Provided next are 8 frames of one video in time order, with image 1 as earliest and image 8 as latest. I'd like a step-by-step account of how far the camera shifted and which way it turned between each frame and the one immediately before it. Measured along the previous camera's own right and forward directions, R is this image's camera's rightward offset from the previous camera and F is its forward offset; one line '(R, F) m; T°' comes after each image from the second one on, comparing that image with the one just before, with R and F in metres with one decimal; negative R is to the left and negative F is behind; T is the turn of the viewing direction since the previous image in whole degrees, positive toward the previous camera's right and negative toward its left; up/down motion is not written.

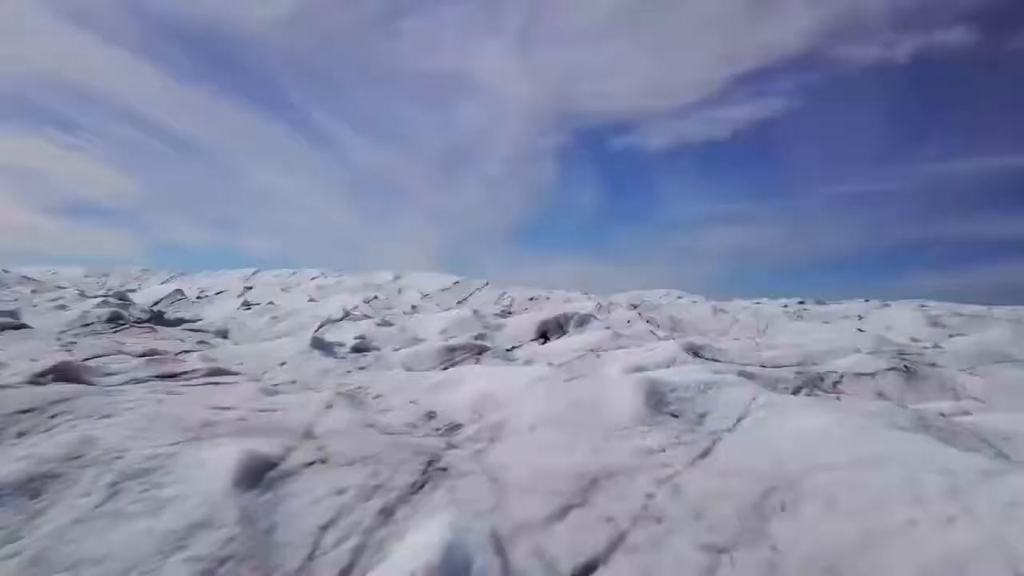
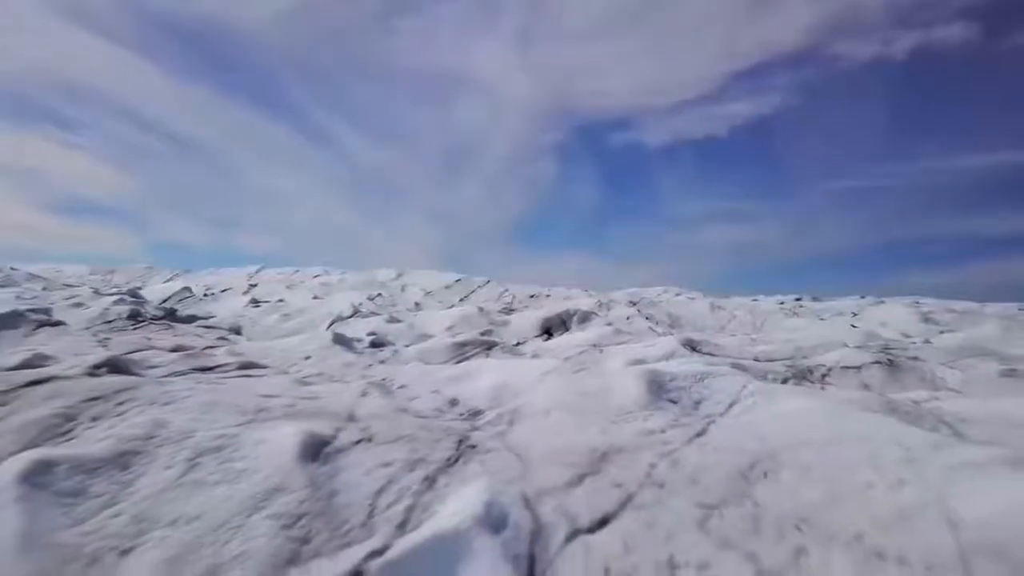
(-0.1, -0.4) m; 0°
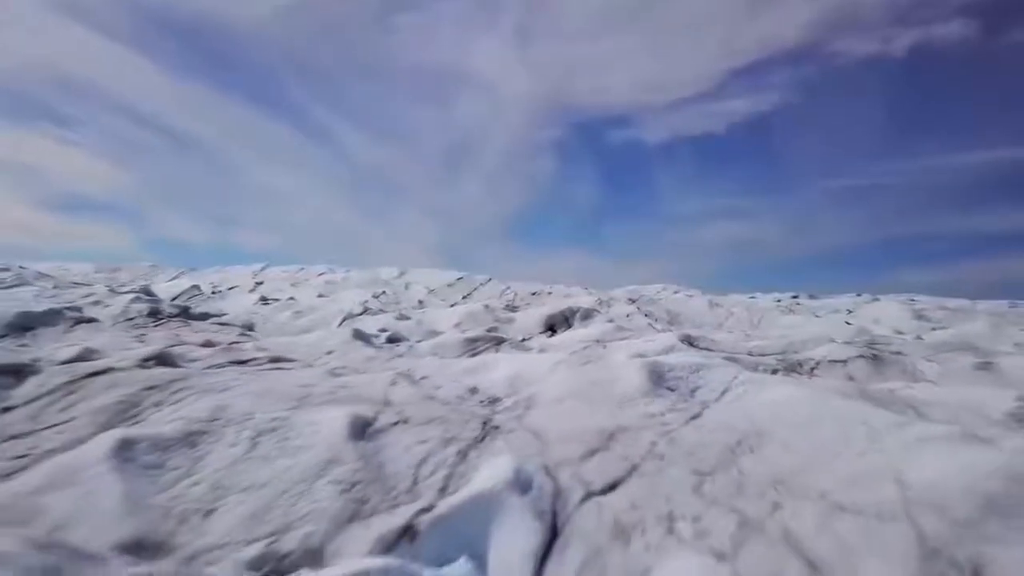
(-0.1, -0.5) m; 0°
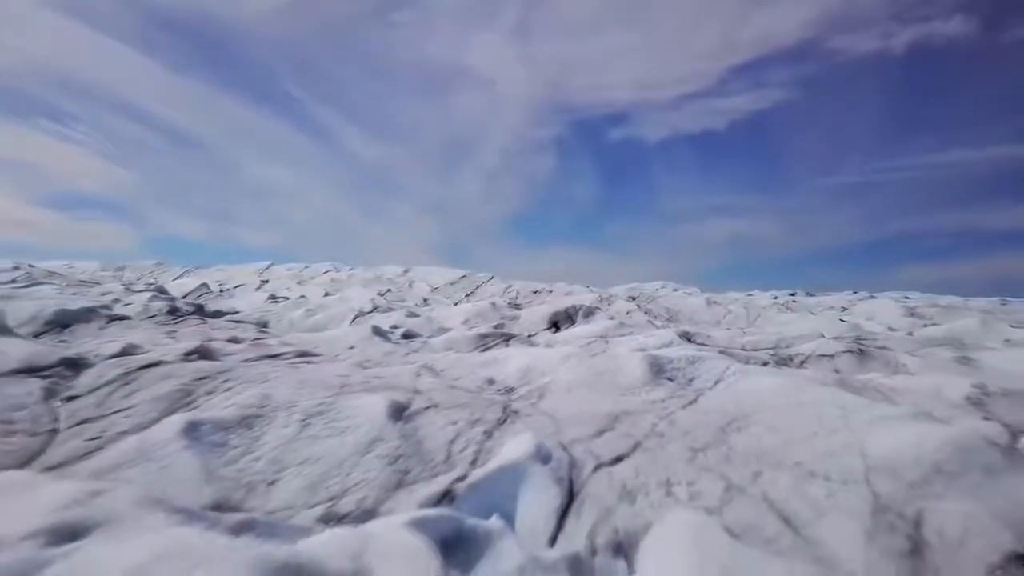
(-0.1, -0.5) m; 0°
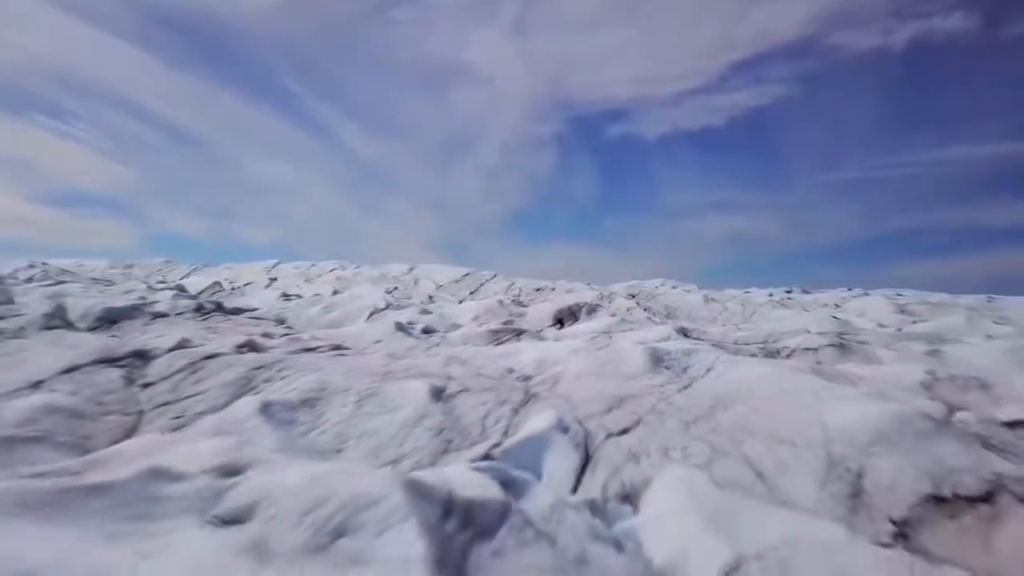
(-0.1, -0.7) m; 0°
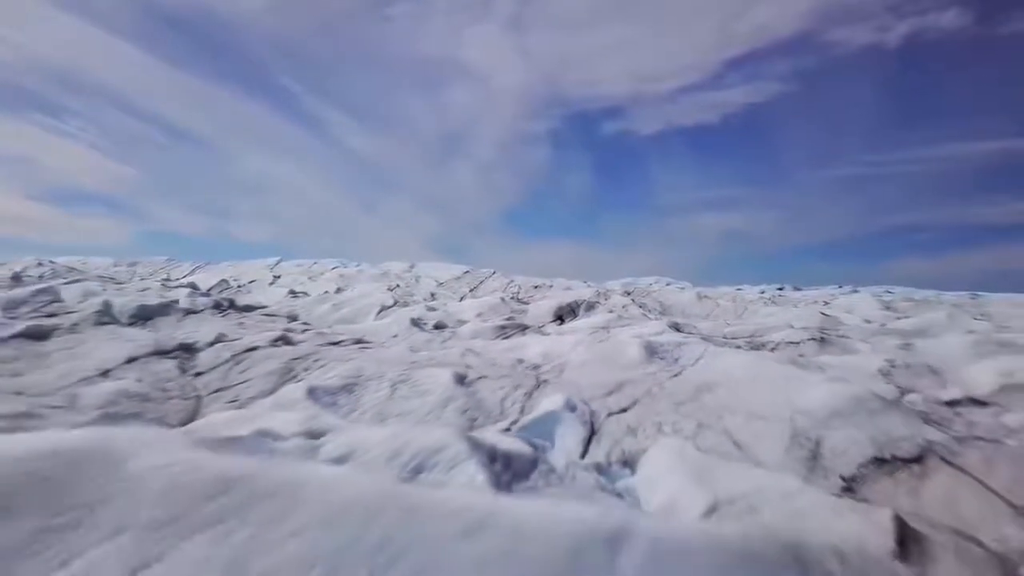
(-0.1, -0.7) m; 0°
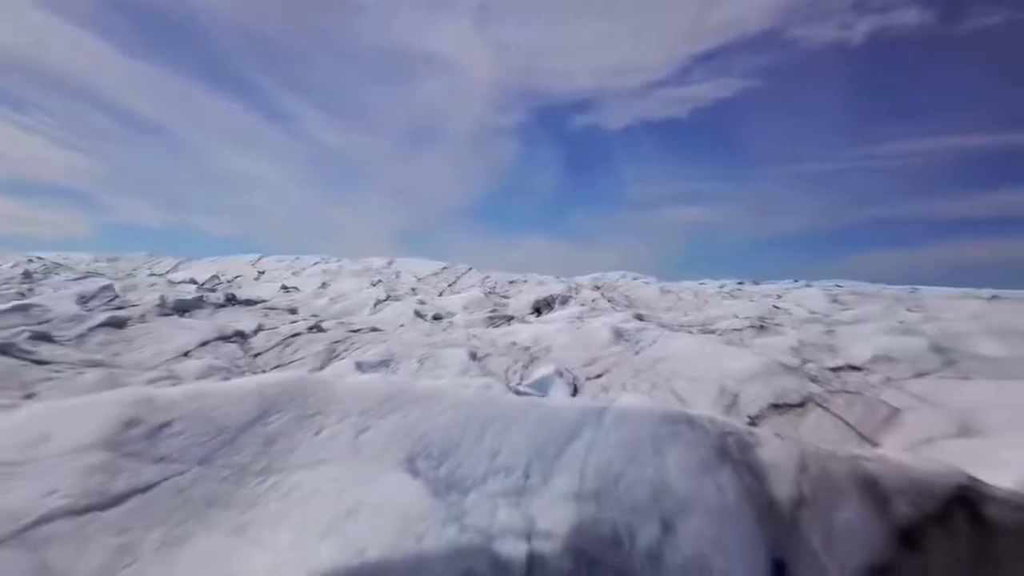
(-0.3, -1.6) m; +2°
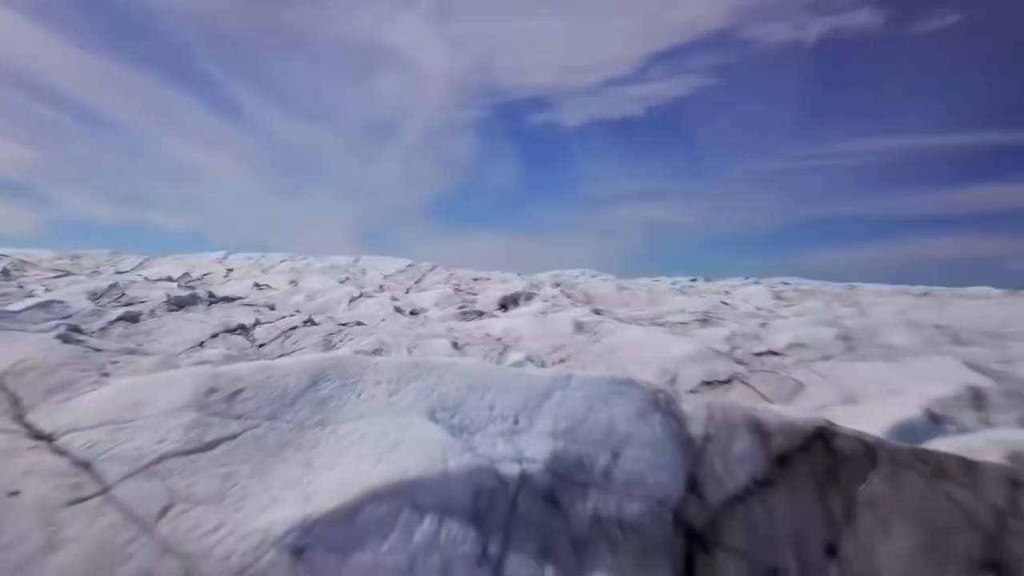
(-0.2, -1.1) m; +3°
